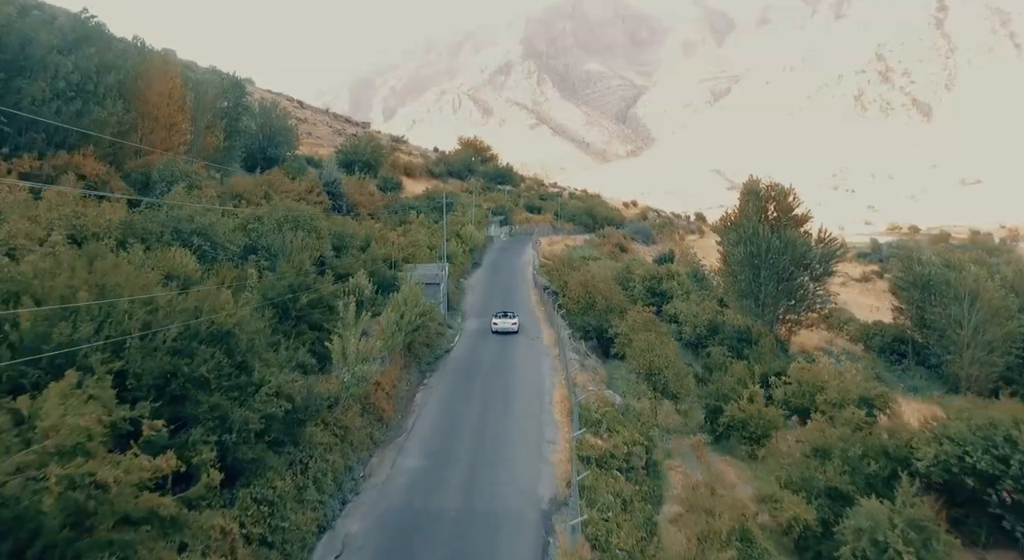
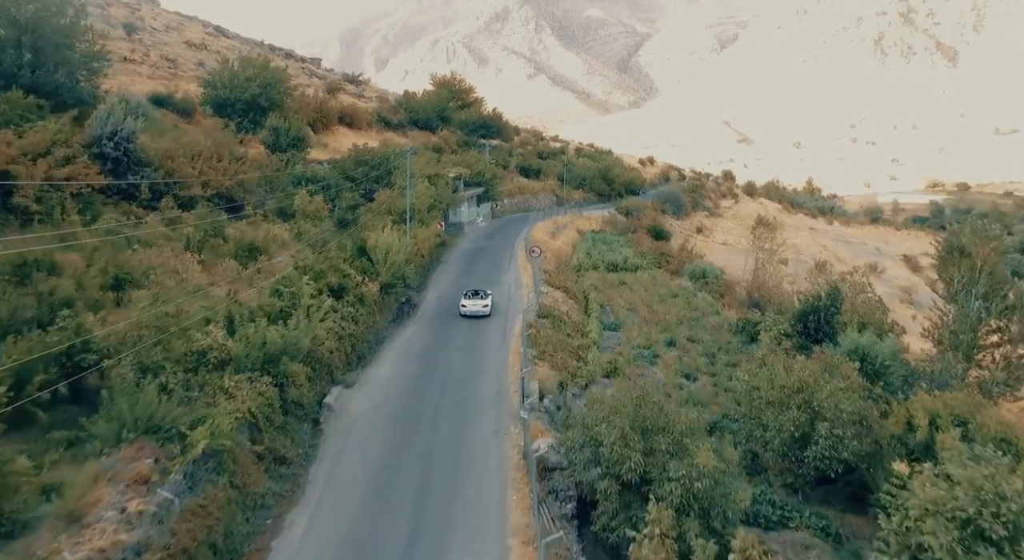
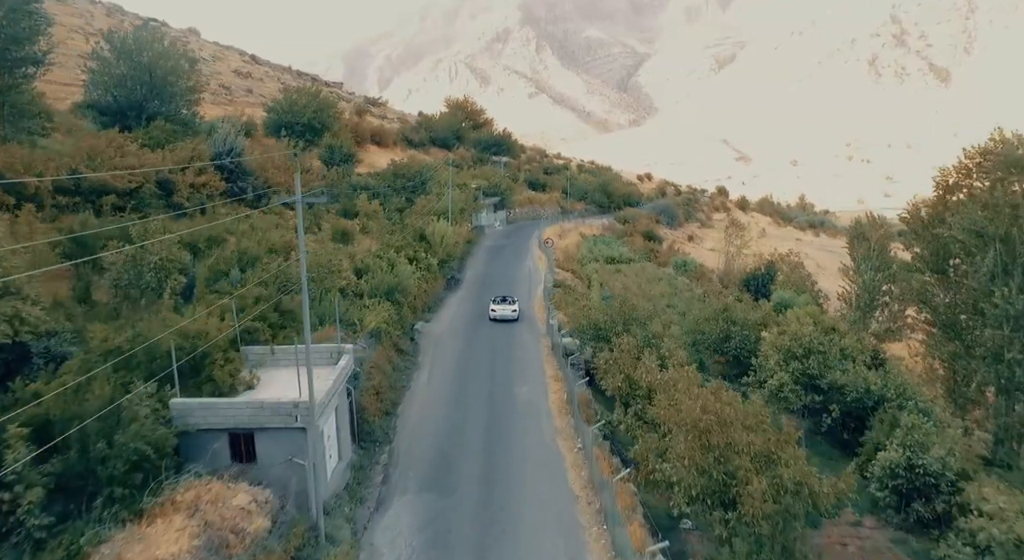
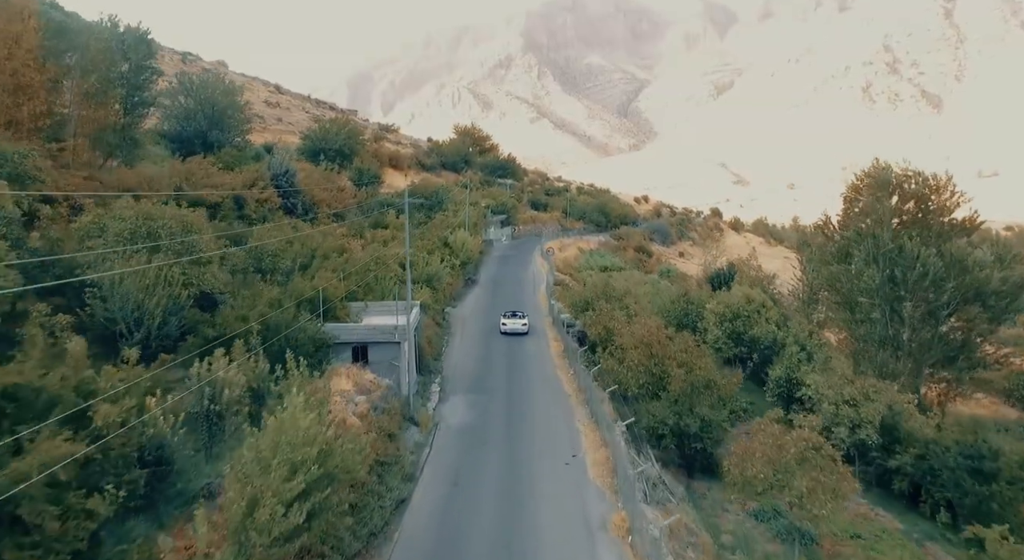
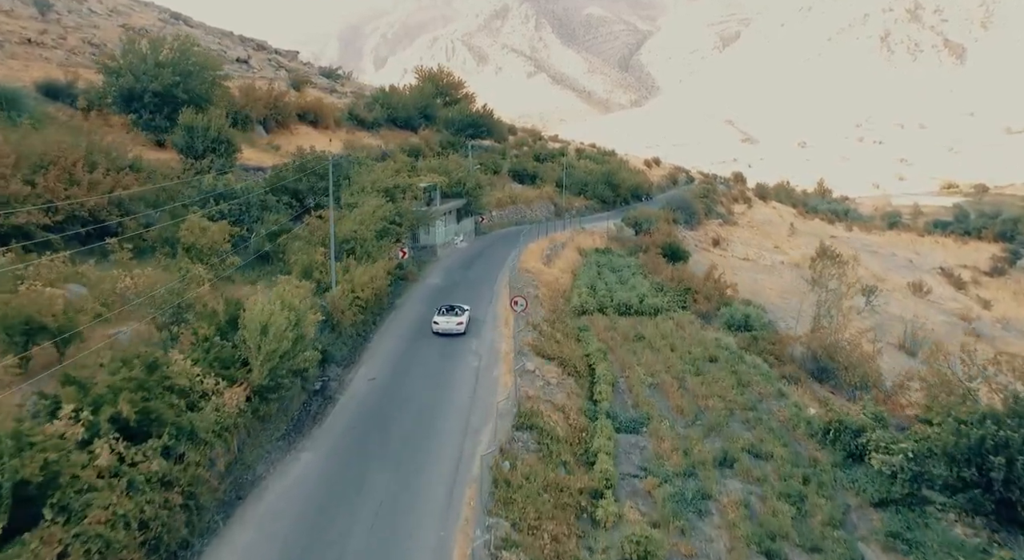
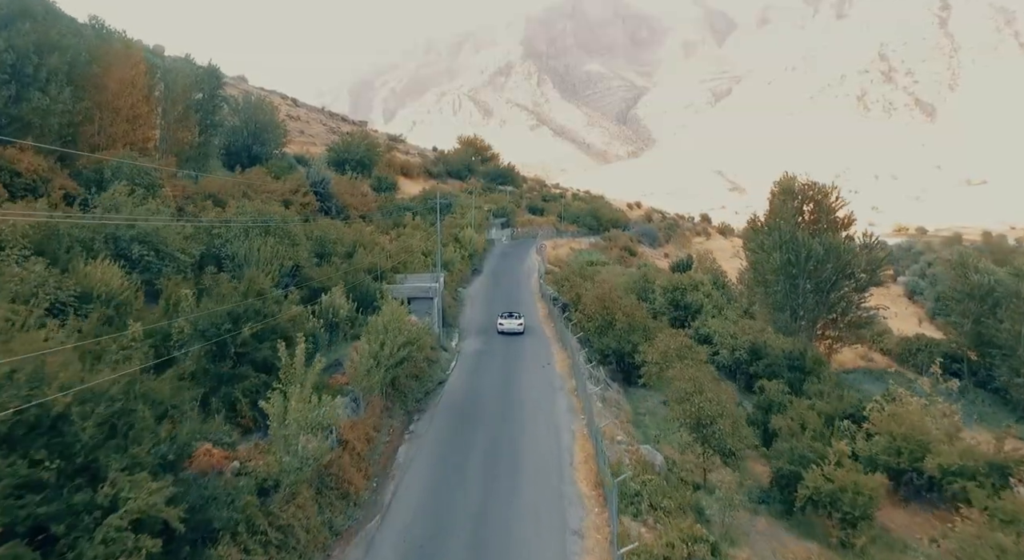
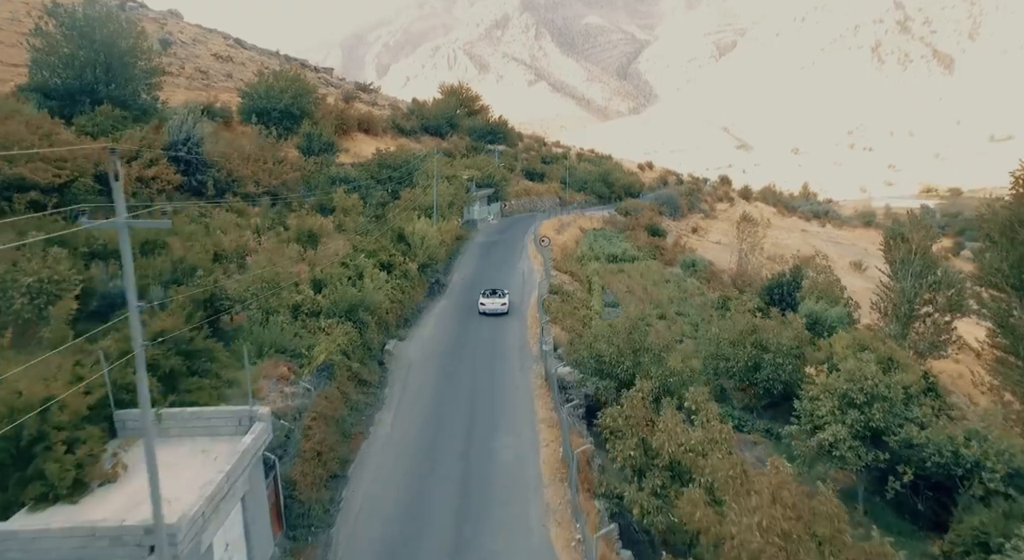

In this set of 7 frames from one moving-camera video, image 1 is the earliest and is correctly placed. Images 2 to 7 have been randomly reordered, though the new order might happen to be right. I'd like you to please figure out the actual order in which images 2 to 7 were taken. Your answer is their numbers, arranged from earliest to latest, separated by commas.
6, 4, 3, 7, 2, 5
